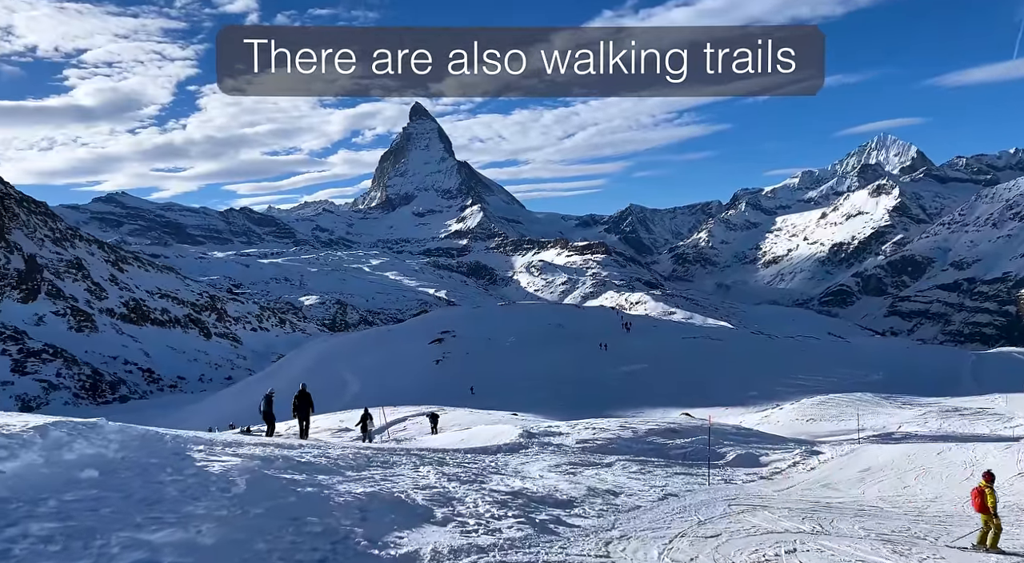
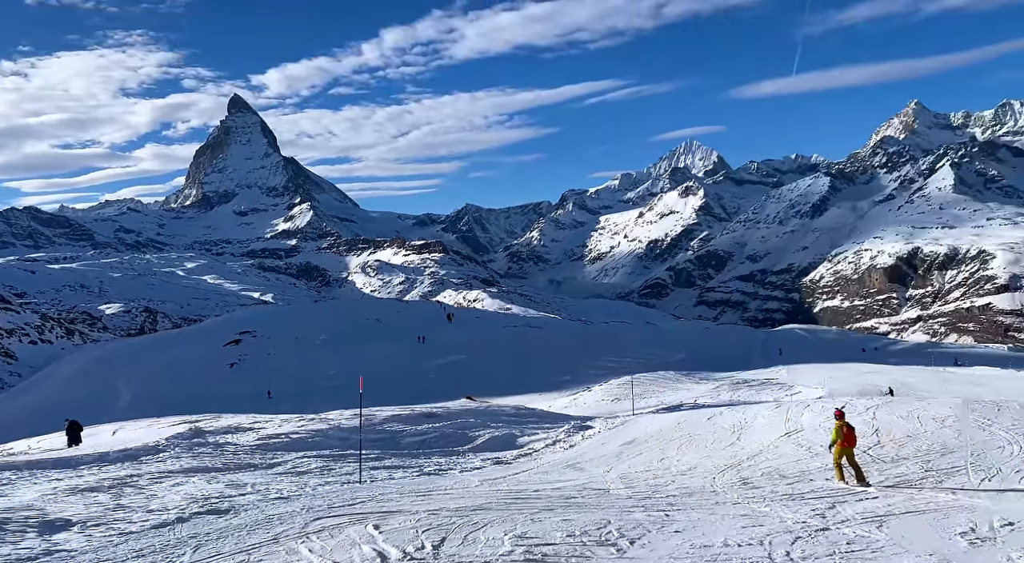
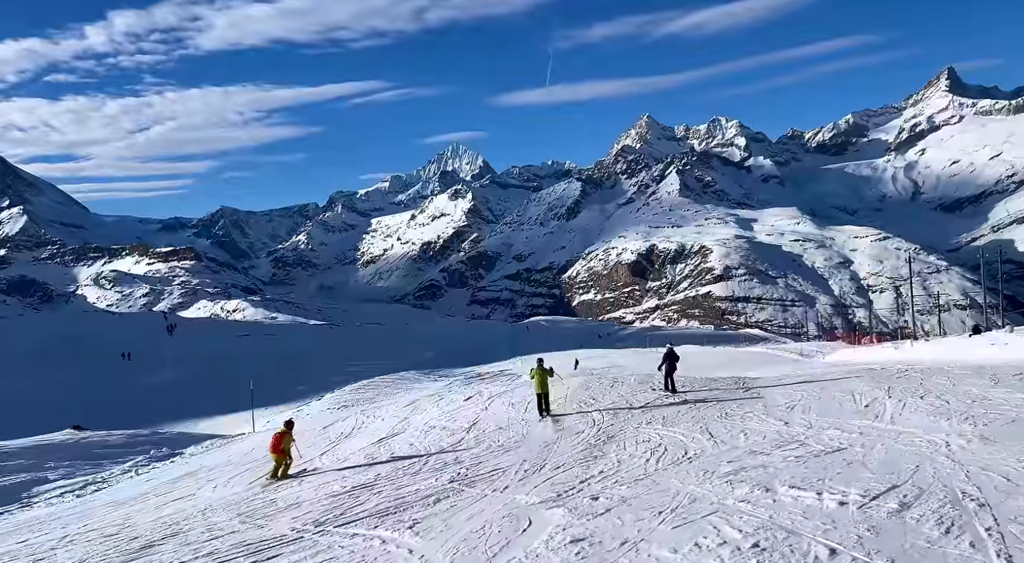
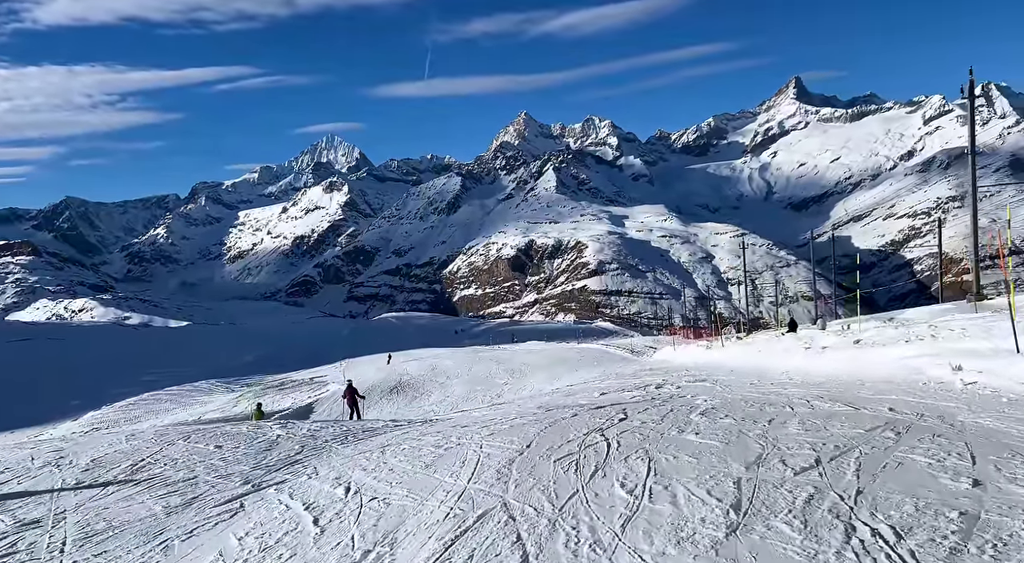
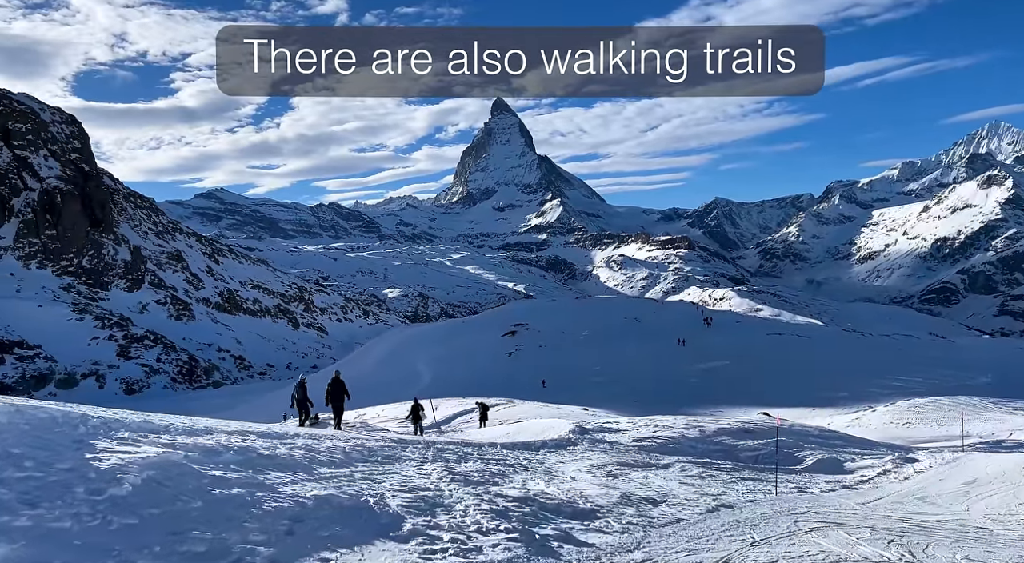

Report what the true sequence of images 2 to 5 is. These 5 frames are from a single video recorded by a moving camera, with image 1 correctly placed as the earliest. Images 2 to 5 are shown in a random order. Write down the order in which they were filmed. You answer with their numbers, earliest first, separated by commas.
5, 2, 3, 4
